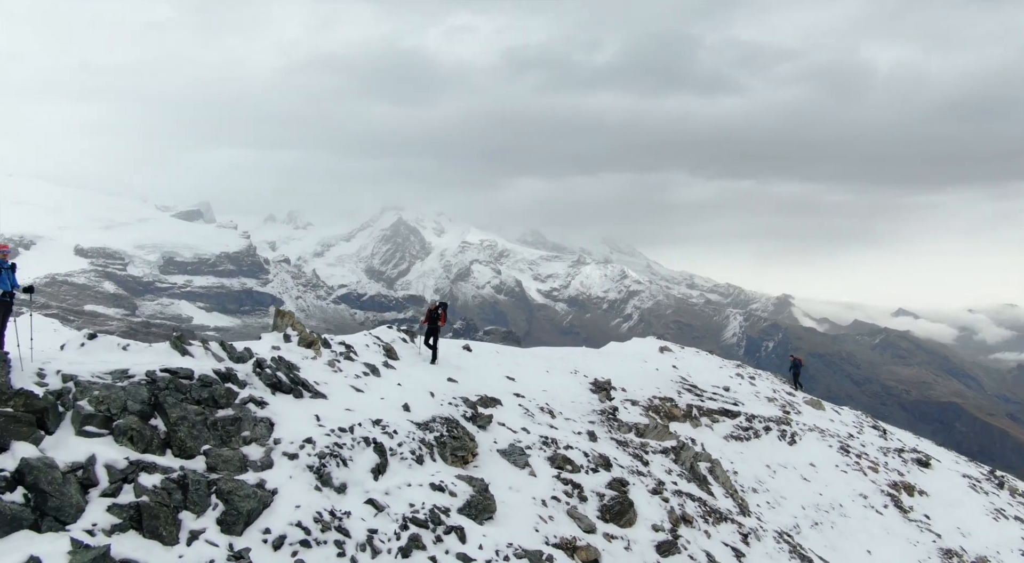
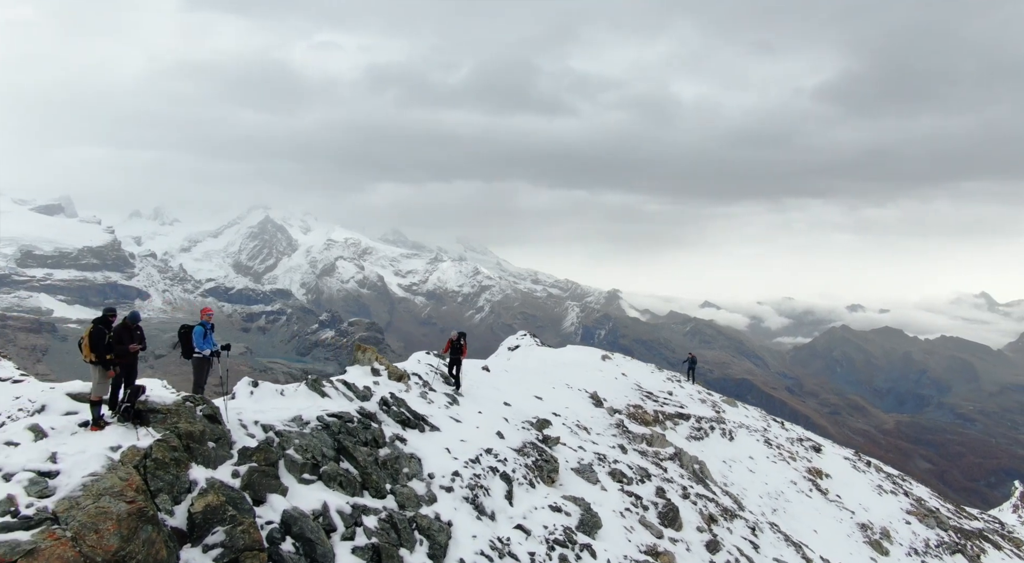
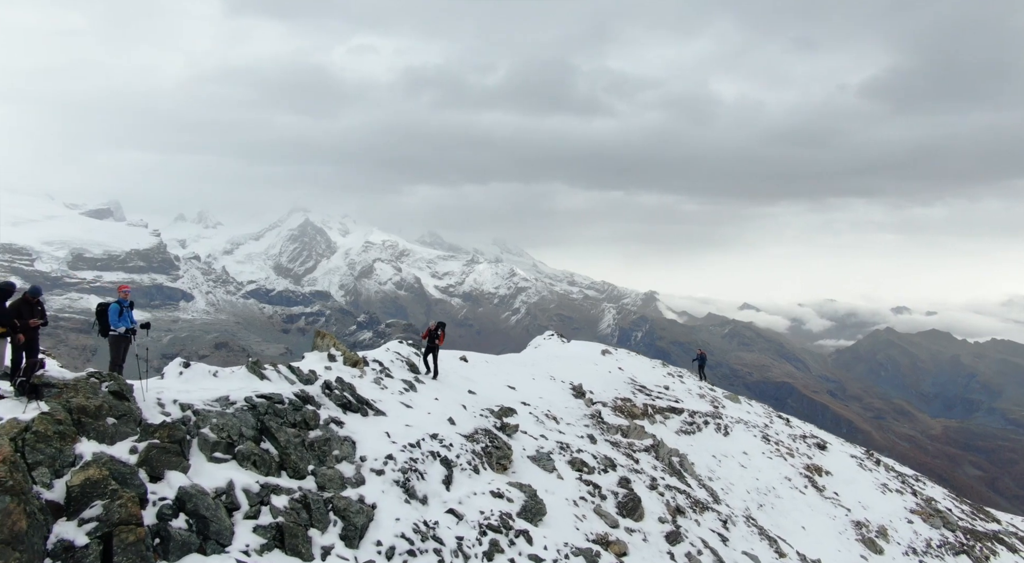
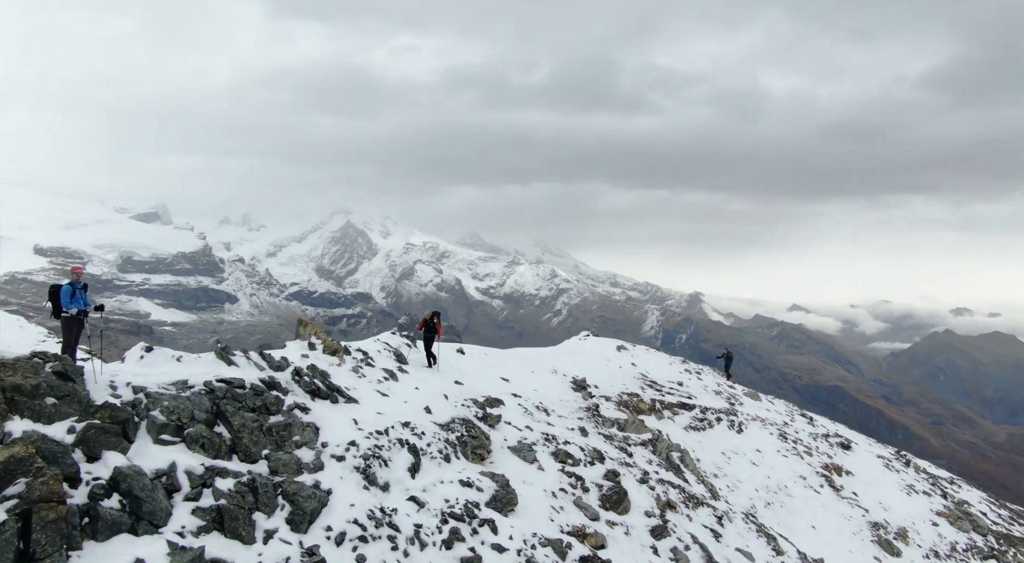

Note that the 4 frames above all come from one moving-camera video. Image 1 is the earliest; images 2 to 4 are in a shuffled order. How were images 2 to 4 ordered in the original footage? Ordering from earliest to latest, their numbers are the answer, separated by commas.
4, 3, 2
